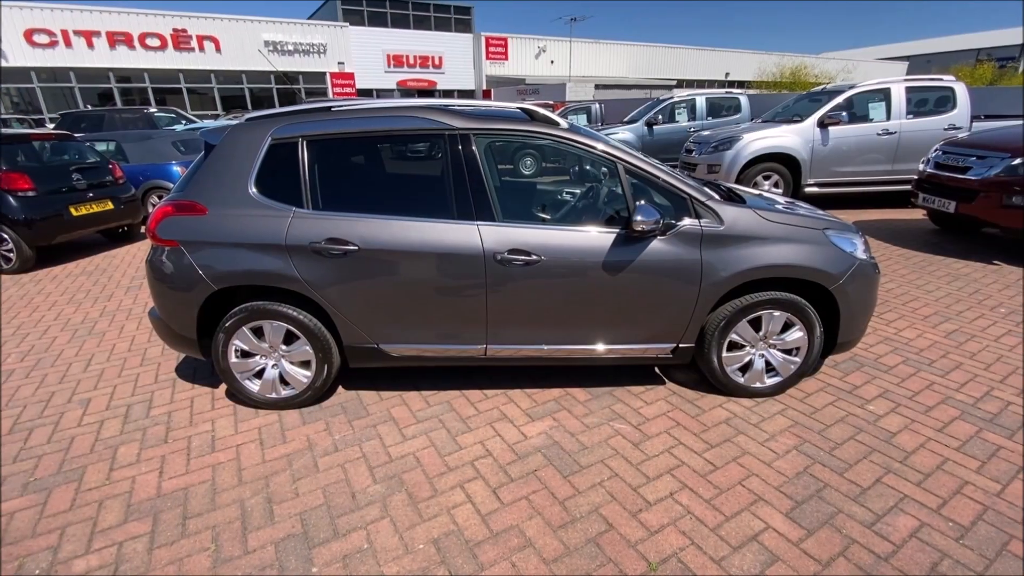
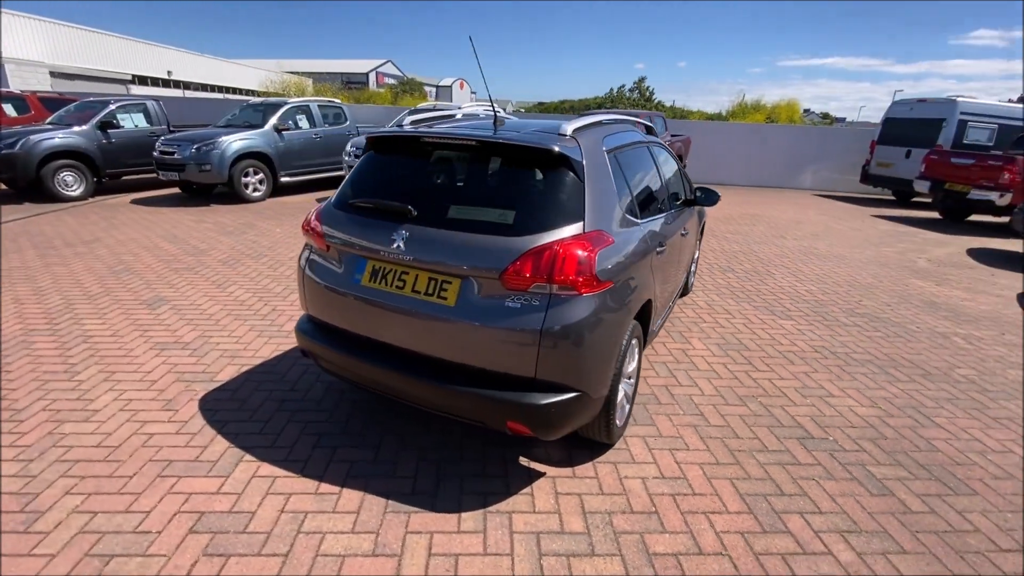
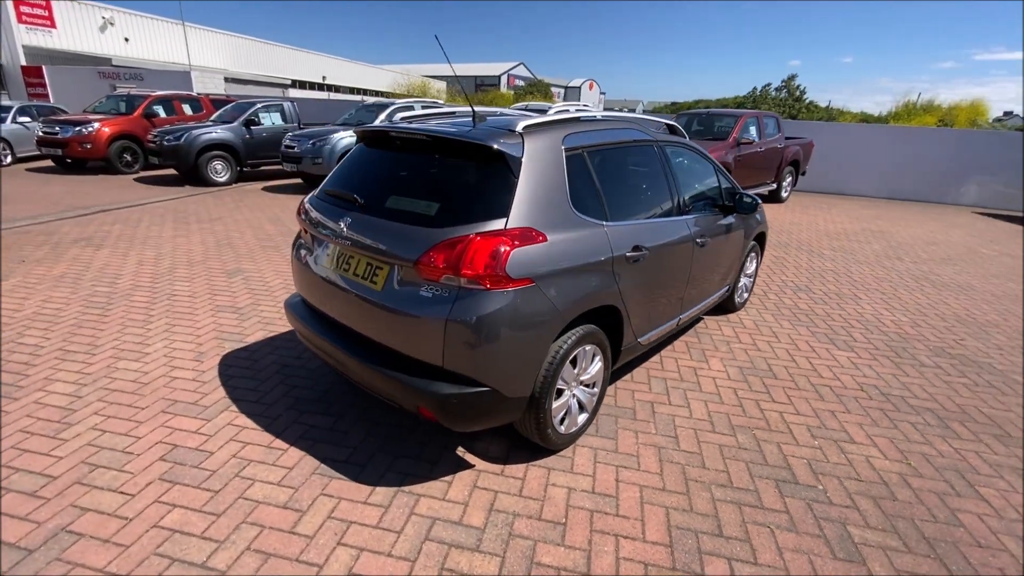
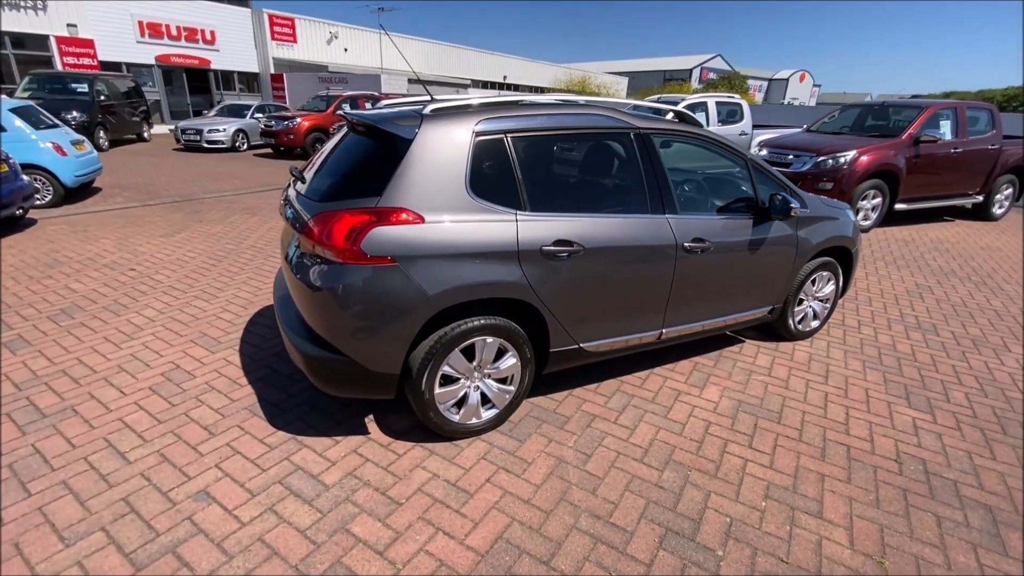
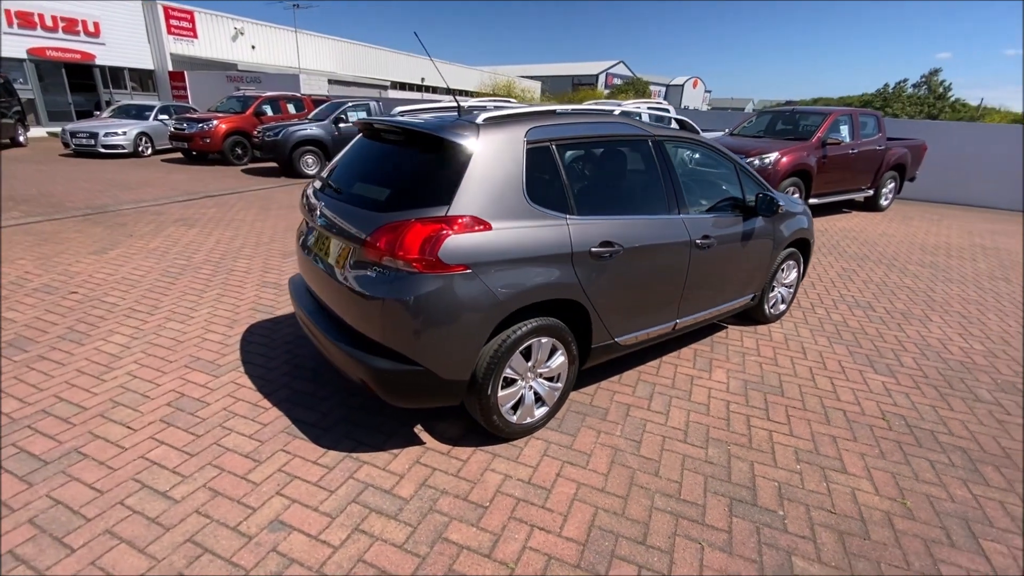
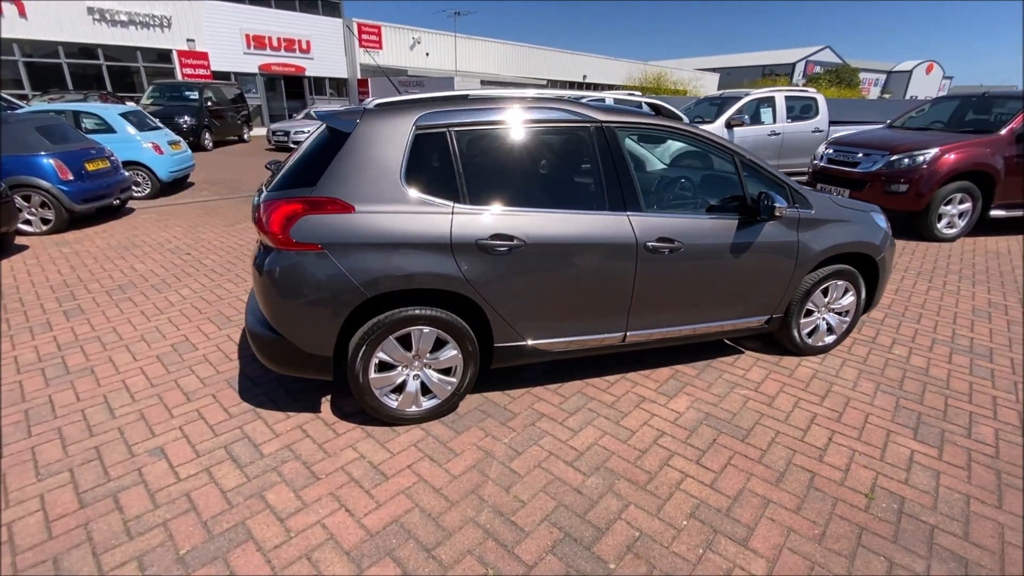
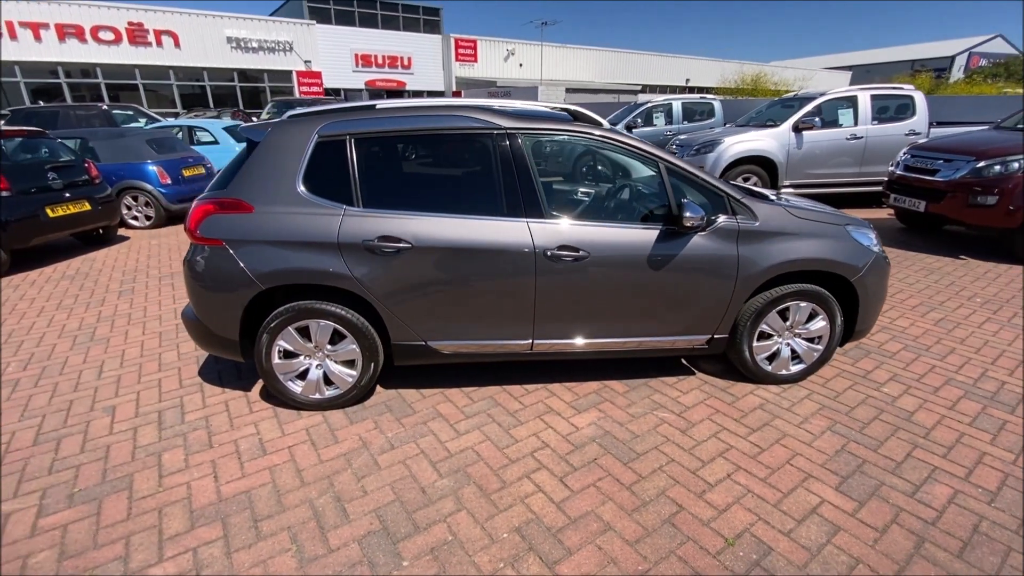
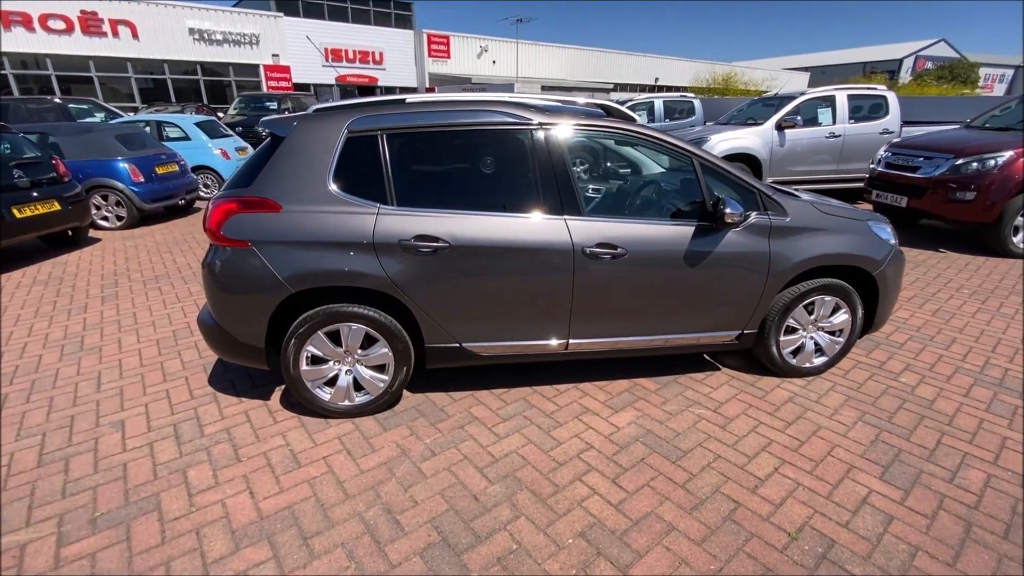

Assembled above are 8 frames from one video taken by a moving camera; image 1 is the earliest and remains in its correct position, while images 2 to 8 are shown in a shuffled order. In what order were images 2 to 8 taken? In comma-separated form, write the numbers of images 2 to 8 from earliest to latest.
7, 8, 6, 4, 5, 3, 2
